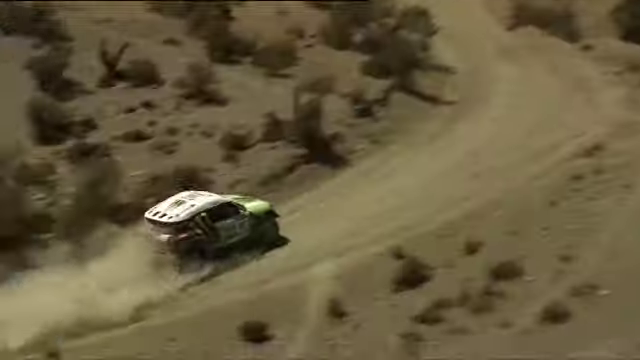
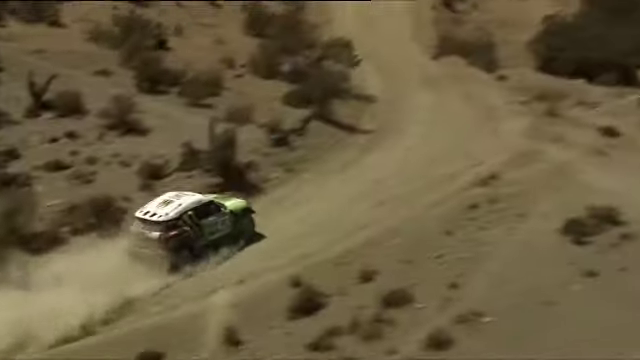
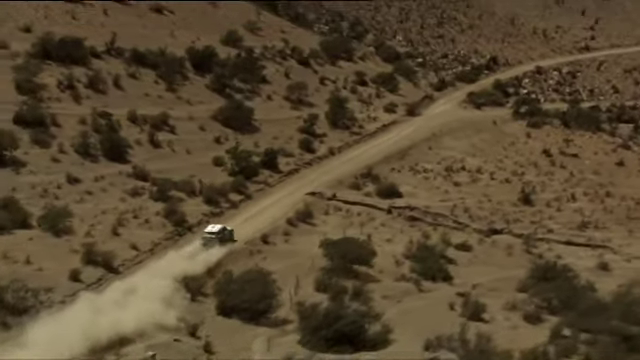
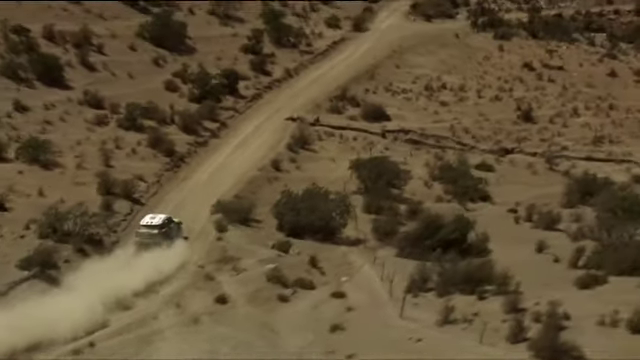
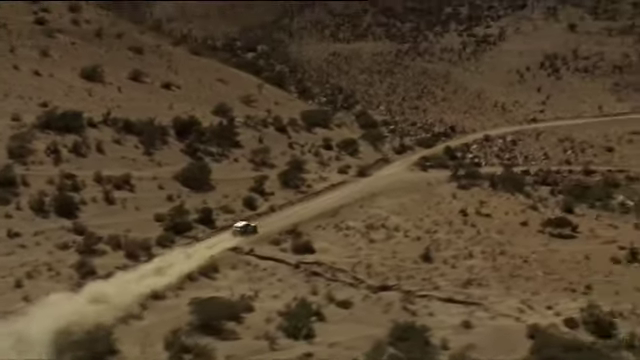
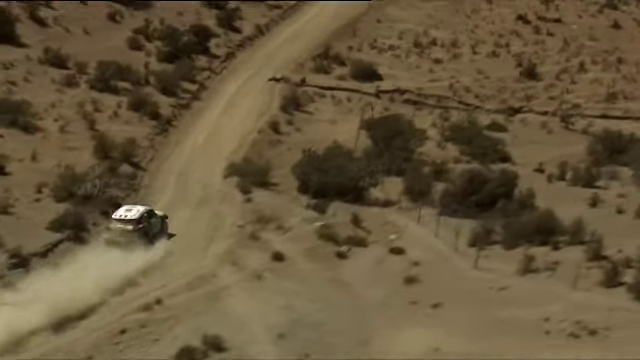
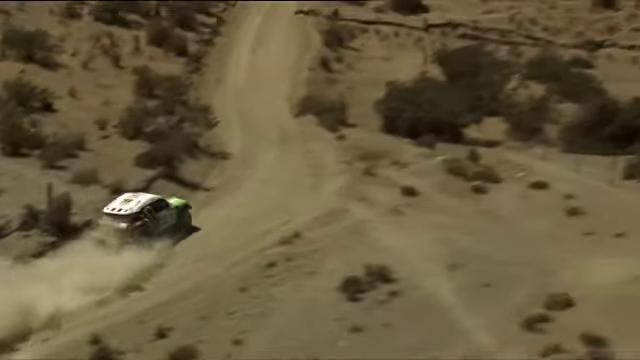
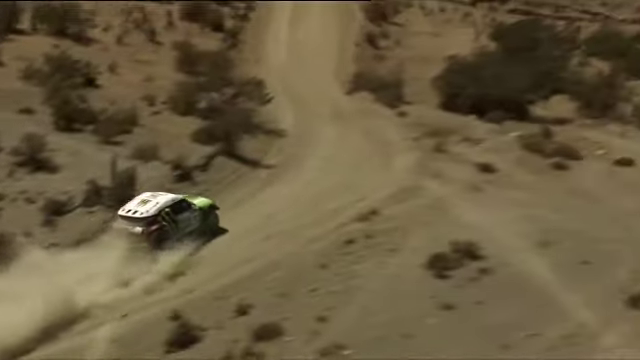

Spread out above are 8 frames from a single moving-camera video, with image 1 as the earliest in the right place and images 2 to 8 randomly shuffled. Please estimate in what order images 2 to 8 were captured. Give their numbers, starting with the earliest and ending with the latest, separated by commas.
2, 8, 7, 6, 4, 3, 5
